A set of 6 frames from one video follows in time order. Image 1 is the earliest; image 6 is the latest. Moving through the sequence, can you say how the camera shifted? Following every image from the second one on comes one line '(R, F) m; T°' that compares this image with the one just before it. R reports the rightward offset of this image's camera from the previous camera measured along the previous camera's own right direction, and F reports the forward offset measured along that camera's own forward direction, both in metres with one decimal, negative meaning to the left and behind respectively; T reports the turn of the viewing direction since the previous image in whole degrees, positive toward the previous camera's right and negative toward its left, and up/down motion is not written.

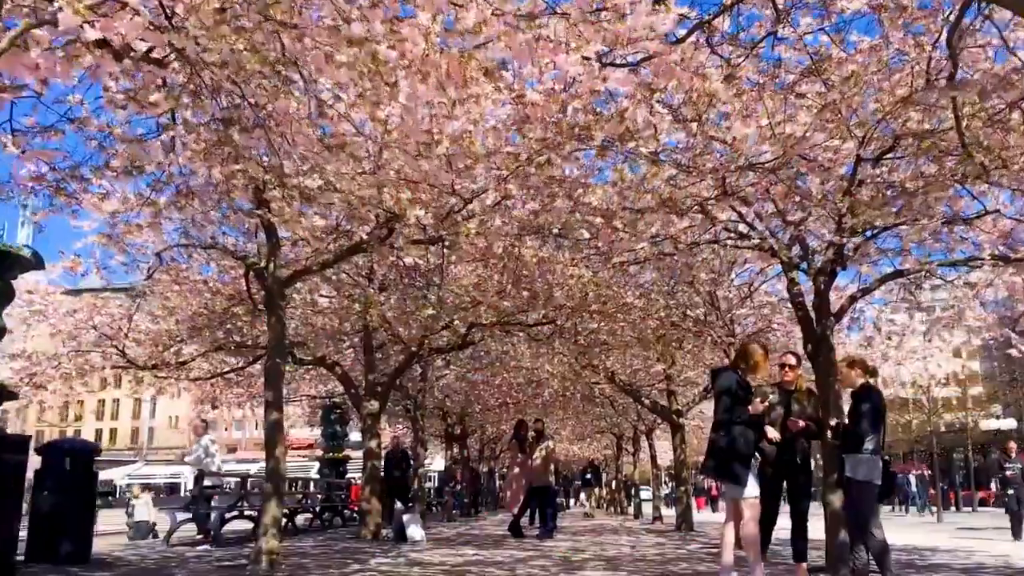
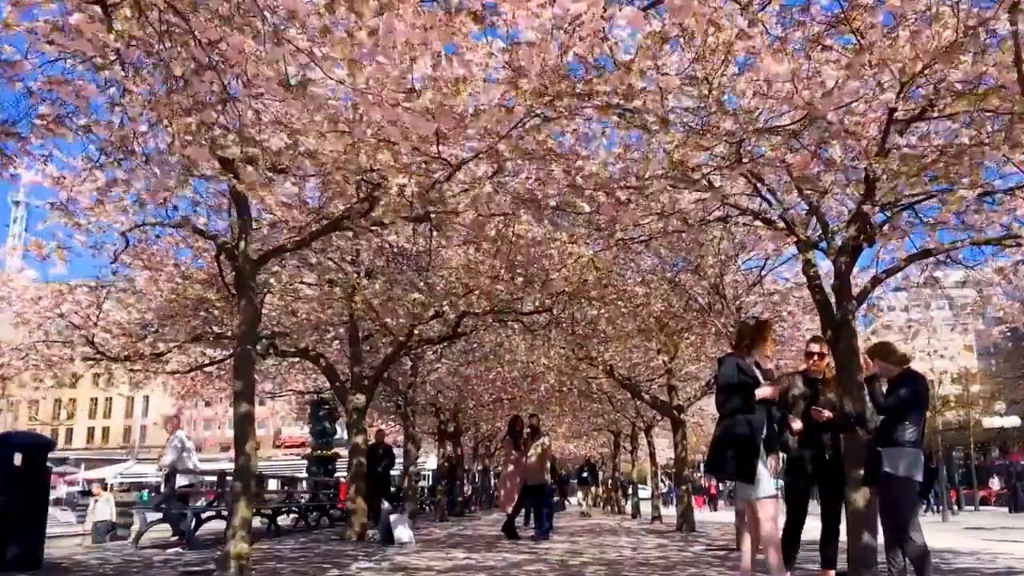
(0.0, +0.9) m; 0°
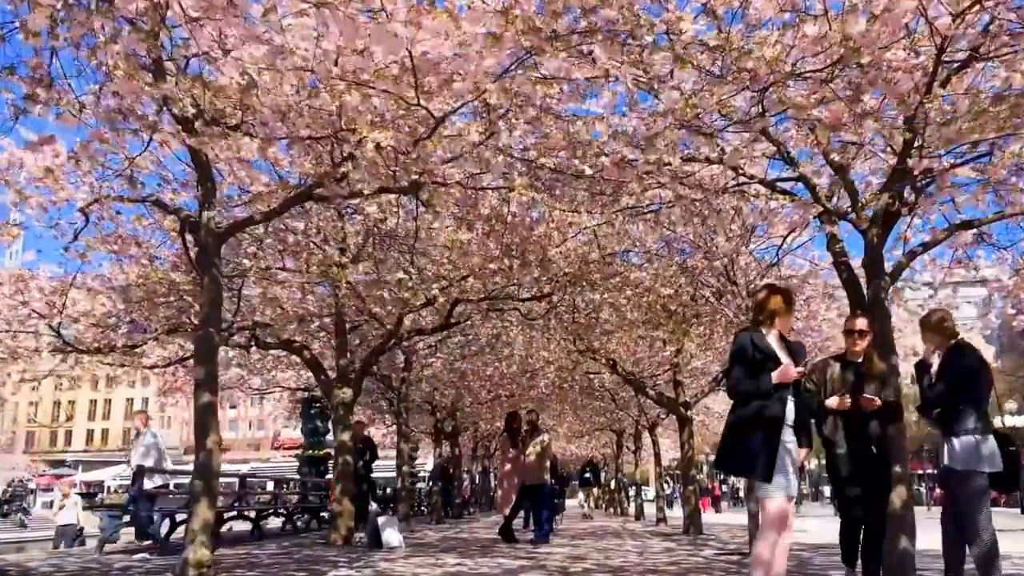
(+0.1, +1.1) m; 0°
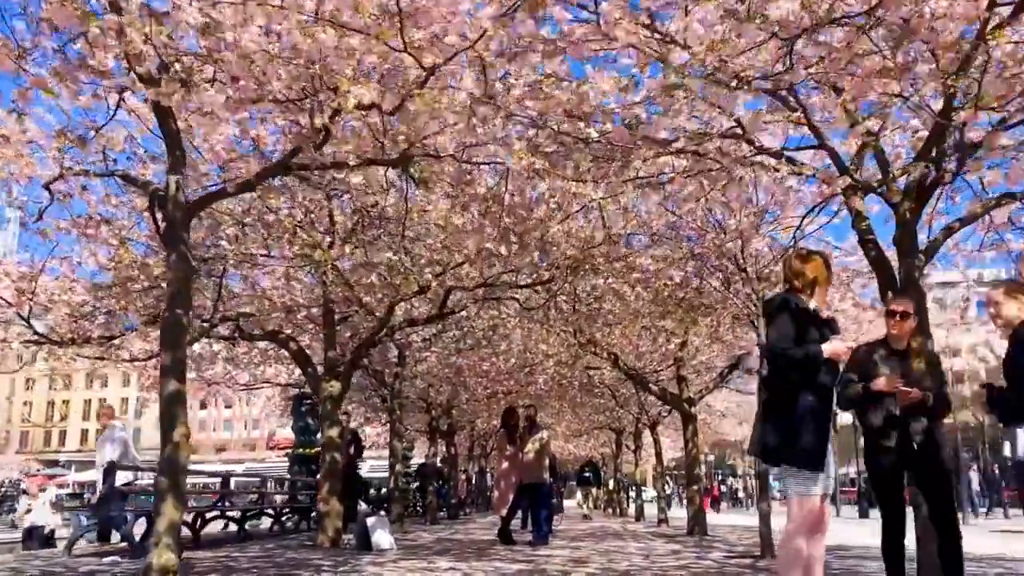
(0.0, +0.8) m; 0°
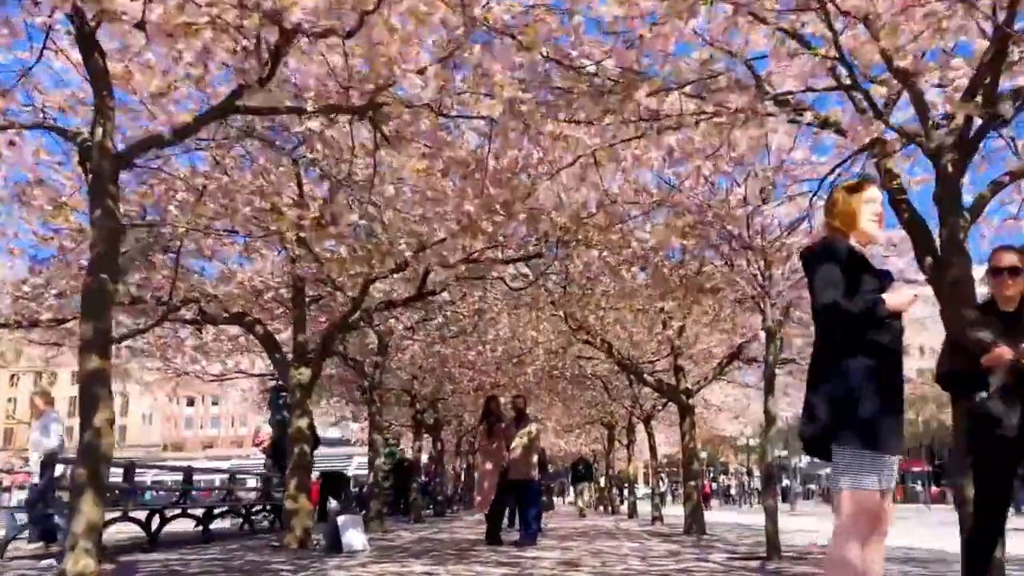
(+0.1, +1.2) m; +1°
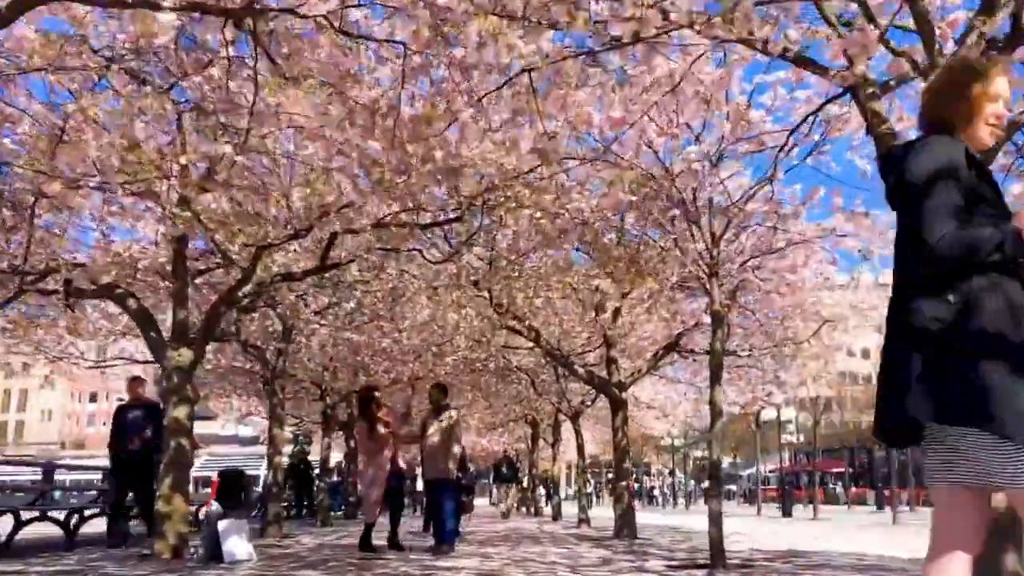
(+0.1, +1.5) m; +5°
